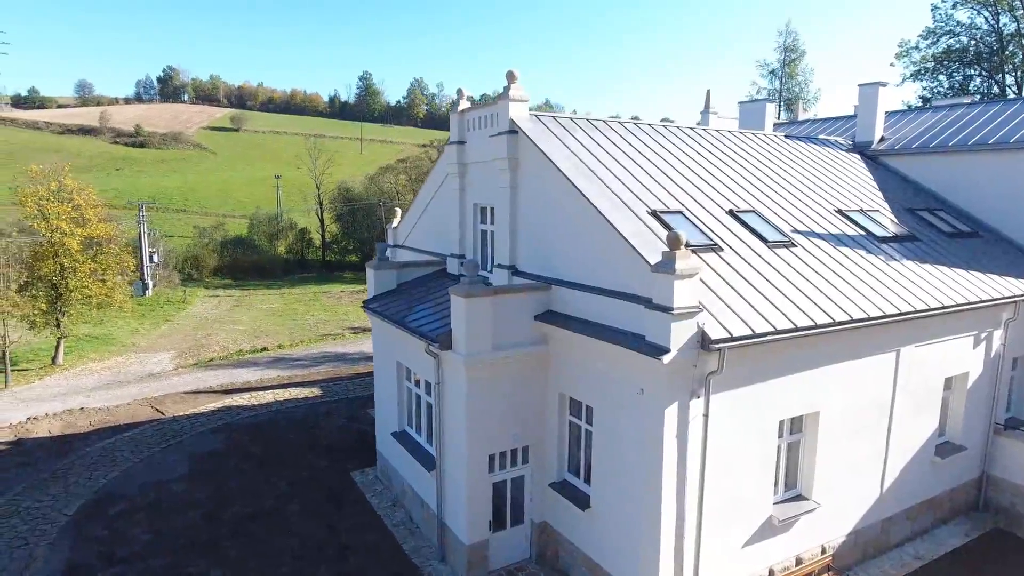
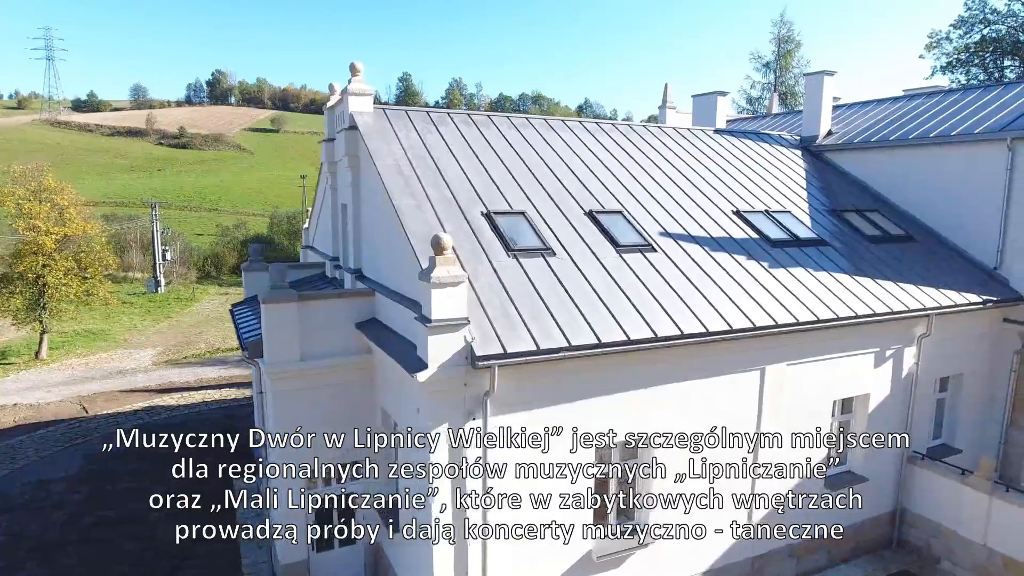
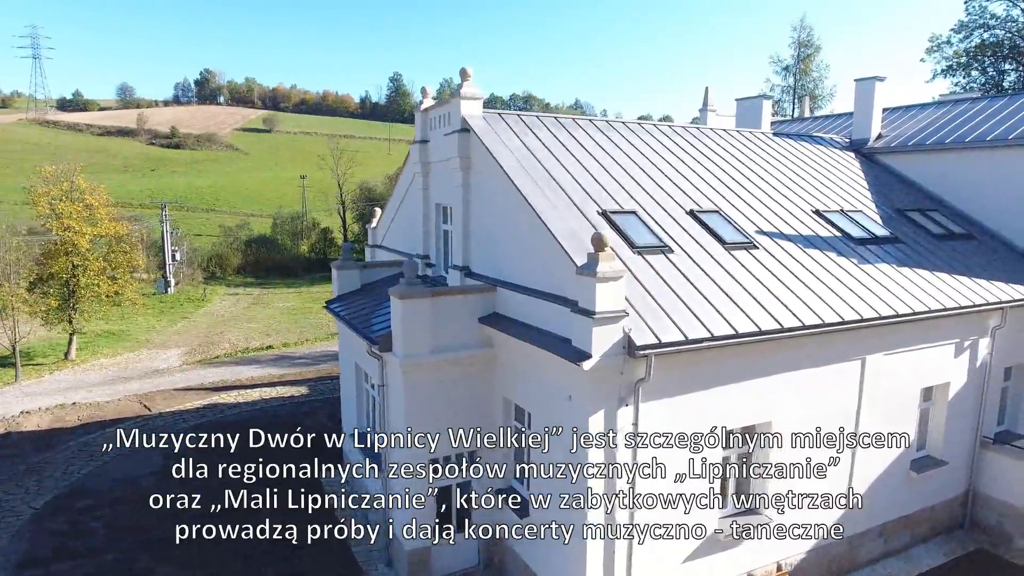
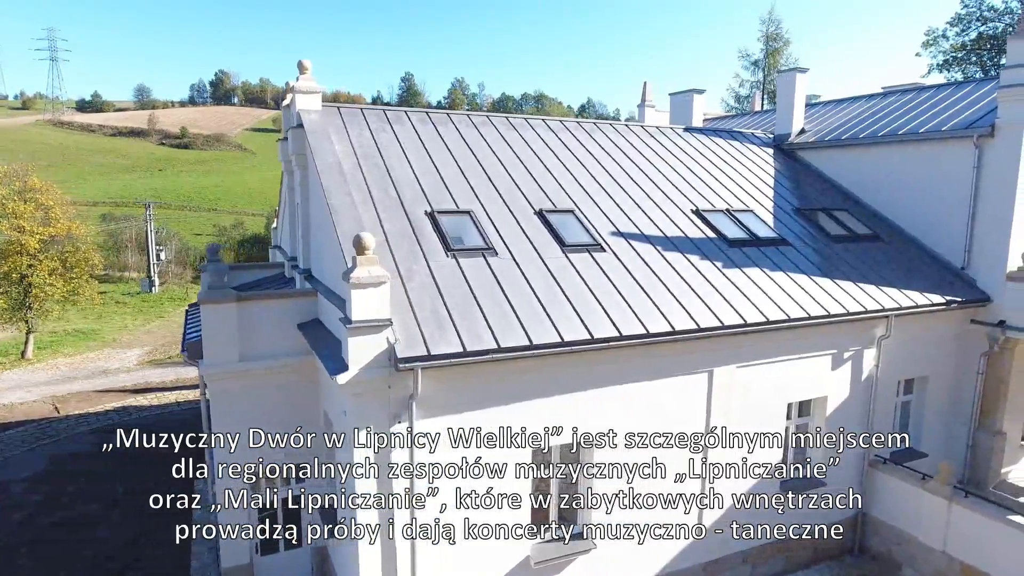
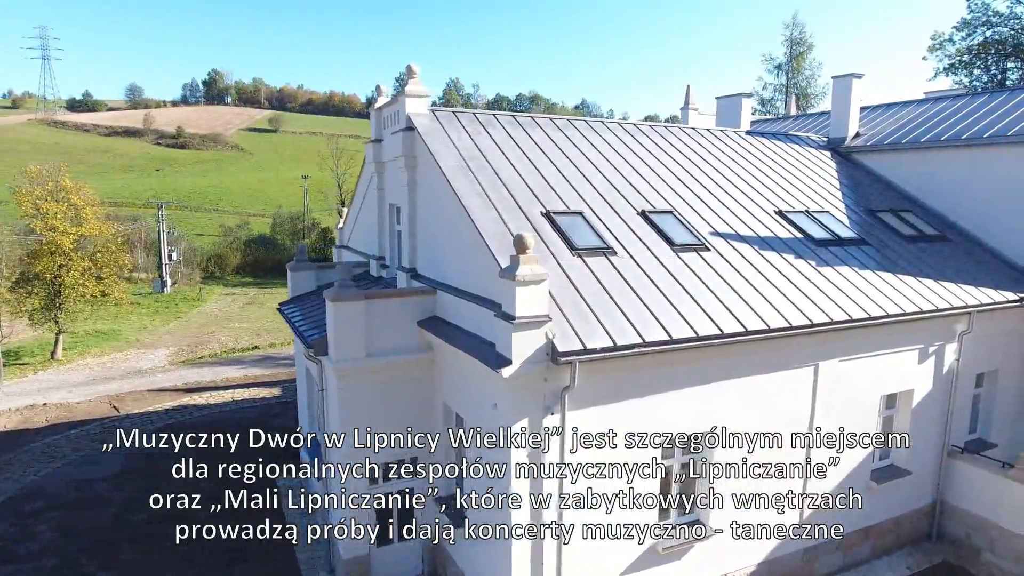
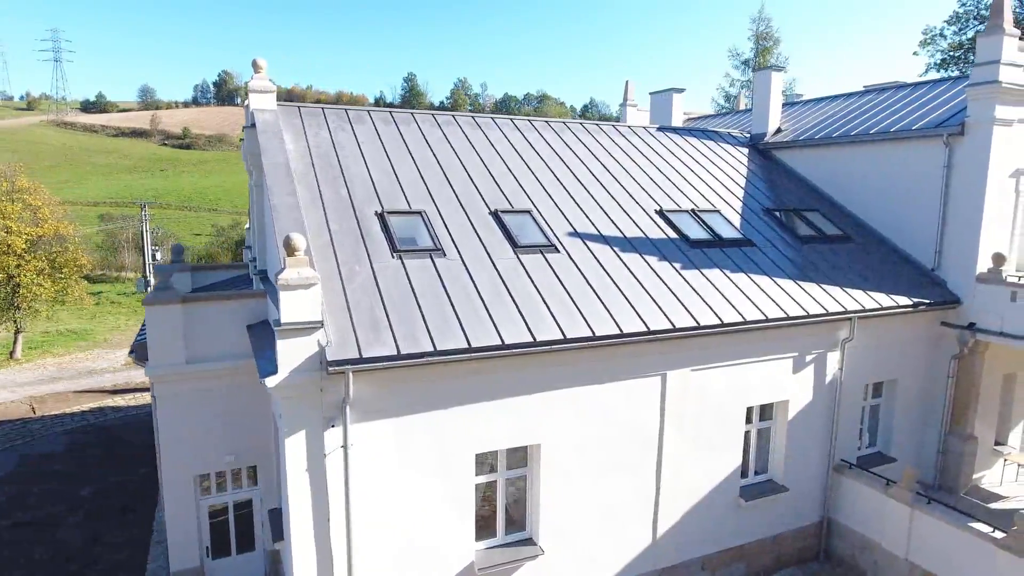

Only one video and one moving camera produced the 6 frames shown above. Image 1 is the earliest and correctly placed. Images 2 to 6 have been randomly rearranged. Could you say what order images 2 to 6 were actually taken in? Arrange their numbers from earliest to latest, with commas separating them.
3, 5, 2, 4, 6
